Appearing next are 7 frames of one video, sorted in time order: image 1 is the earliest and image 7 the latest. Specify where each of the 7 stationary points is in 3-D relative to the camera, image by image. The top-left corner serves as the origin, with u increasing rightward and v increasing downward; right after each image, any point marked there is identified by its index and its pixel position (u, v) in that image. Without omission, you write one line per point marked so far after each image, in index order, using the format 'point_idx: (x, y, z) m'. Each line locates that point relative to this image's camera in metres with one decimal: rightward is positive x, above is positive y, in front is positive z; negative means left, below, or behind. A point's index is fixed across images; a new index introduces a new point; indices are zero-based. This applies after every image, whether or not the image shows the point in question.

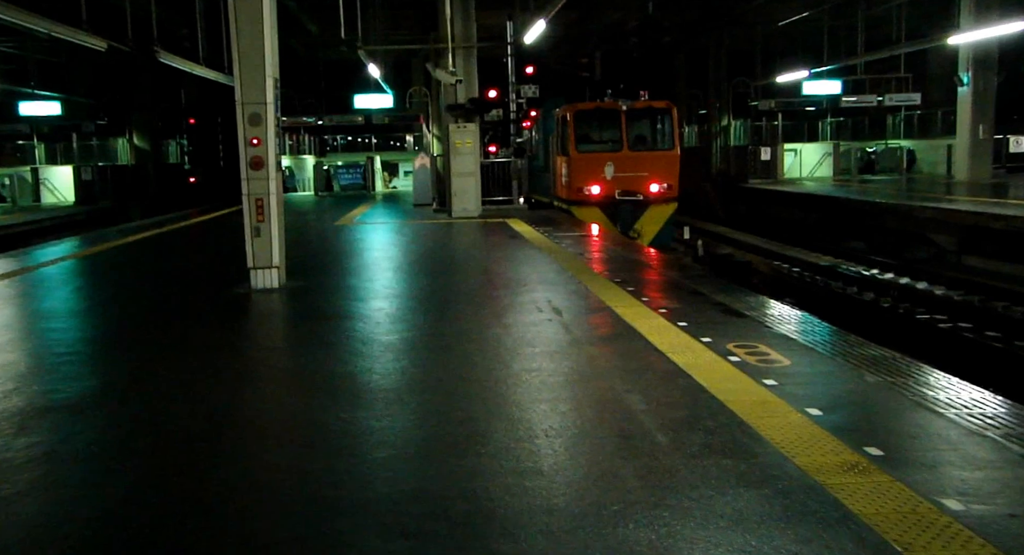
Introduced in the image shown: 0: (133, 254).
0: (-6.8, +0.5, +15.4) m
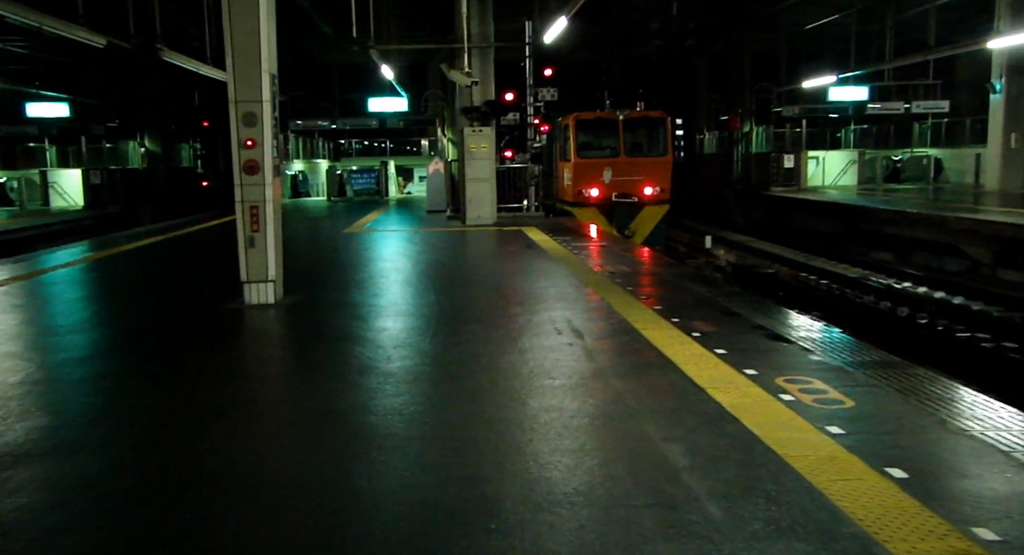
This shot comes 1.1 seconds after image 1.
0: (-6.5, +0.4, +15.0) m
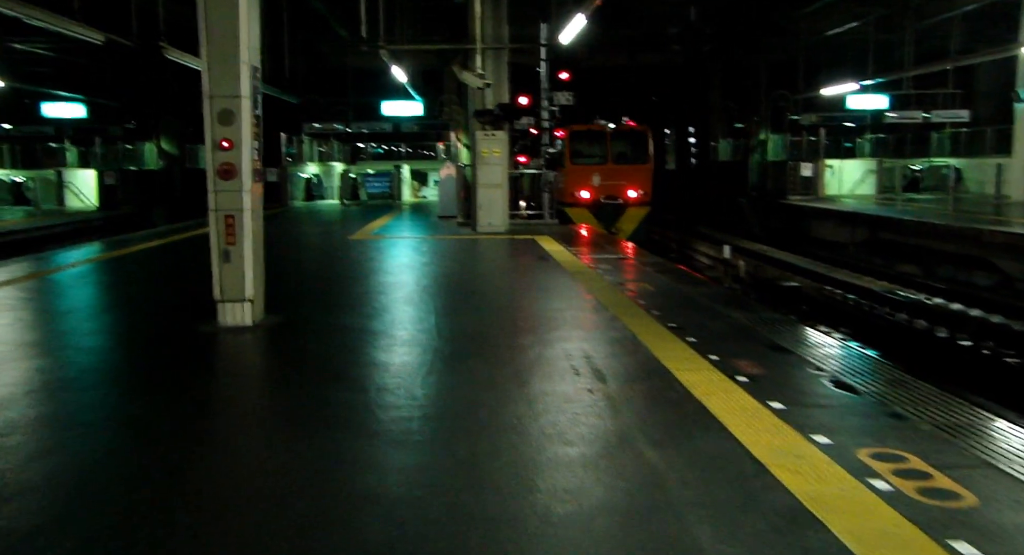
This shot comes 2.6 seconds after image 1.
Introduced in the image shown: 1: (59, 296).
0: (-6.3, +0.3, +14.9) m
1: (-5.6, -0.2, +10.8) m
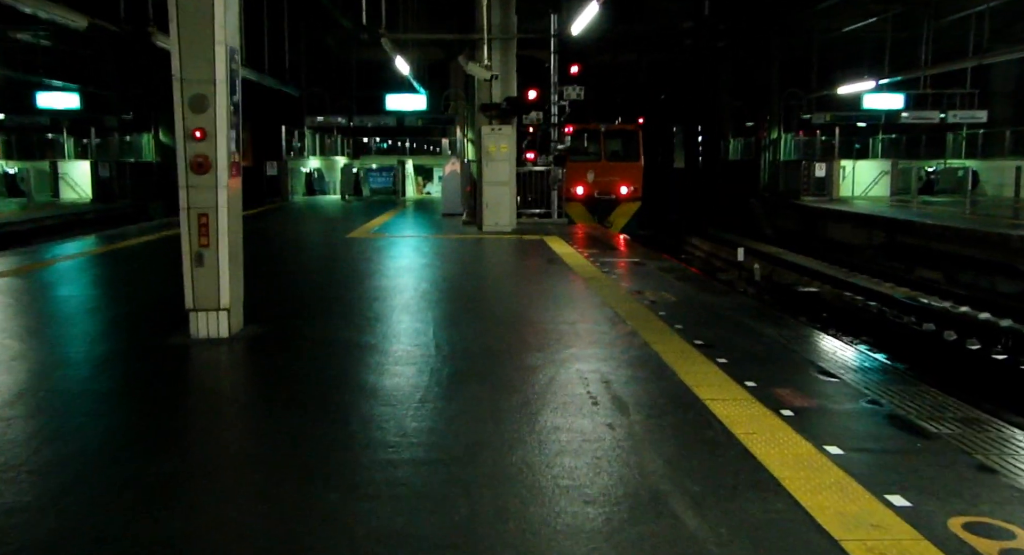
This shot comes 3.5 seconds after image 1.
0: (-6.2, +0.4, +14.3) m
1: (-5.6, -0.2, +10.2) m
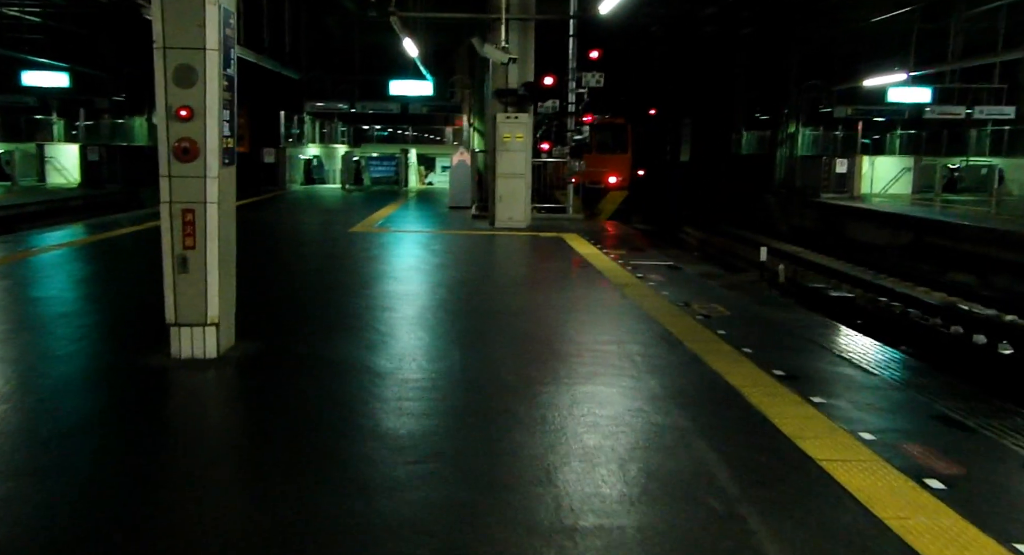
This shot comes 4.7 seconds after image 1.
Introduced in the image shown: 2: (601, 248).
0: (-5.9, +0.4, +13.1) m
1: (-5.3, -0.2, +9.0) m
2: (+1.3, +0.4, +12.8) m
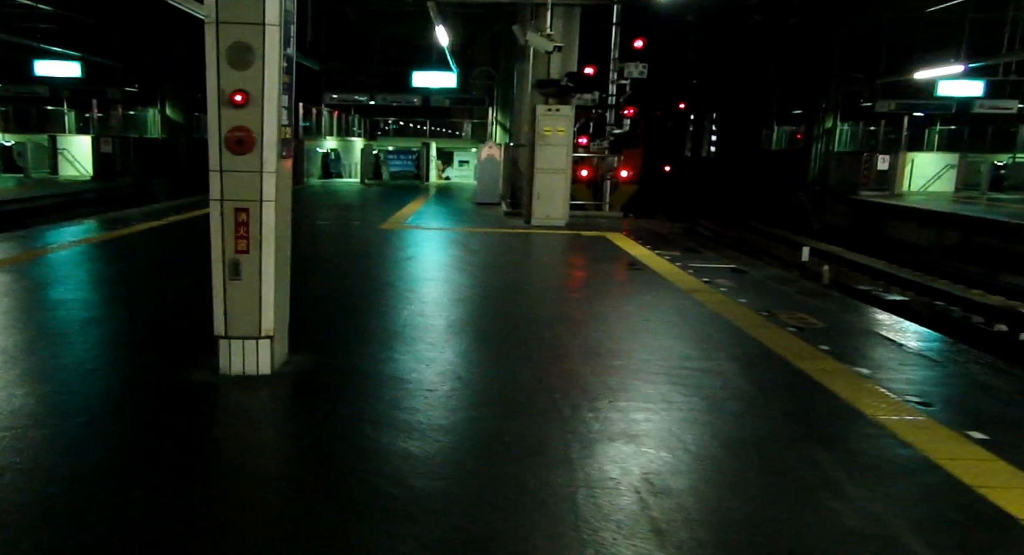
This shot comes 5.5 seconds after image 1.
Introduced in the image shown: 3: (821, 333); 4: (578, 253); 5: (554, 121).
0: (-5.3, +0.5, +12.5) m
1: (-4.7, -0.2, +8.4) m
2: (+1.9, +0.4, +12.1) m
3: (+2.6, -0.4, +7.1) m
4: (+1.0, +0.3, +11.4) m
5: (+0.7, +2.5, +14.0) m
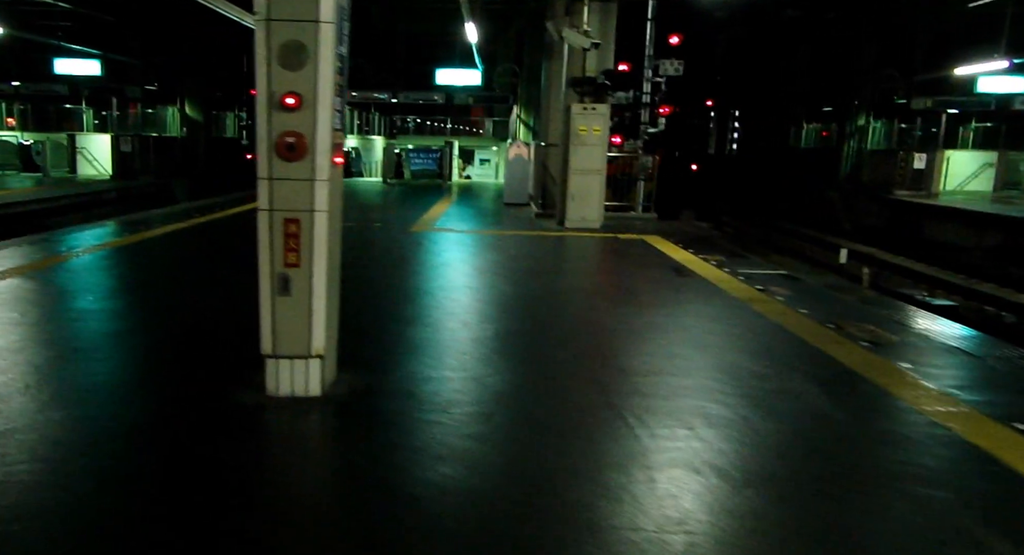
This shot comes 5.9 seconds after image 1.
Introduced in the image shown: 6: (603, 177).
0: (-4.8, +0.4, +12.2) m
1: (-4.3, -0.3, +8.0) m
2: (+2.4, +0.4, +11.7) m
3: (+3.0, -0.5, +6.7) m
4: (+1.5, +0.3, +11.0) m
5: (+1.2, +2.5, +13.6) m
6: (+1.4, +1.6, +13.9) m
